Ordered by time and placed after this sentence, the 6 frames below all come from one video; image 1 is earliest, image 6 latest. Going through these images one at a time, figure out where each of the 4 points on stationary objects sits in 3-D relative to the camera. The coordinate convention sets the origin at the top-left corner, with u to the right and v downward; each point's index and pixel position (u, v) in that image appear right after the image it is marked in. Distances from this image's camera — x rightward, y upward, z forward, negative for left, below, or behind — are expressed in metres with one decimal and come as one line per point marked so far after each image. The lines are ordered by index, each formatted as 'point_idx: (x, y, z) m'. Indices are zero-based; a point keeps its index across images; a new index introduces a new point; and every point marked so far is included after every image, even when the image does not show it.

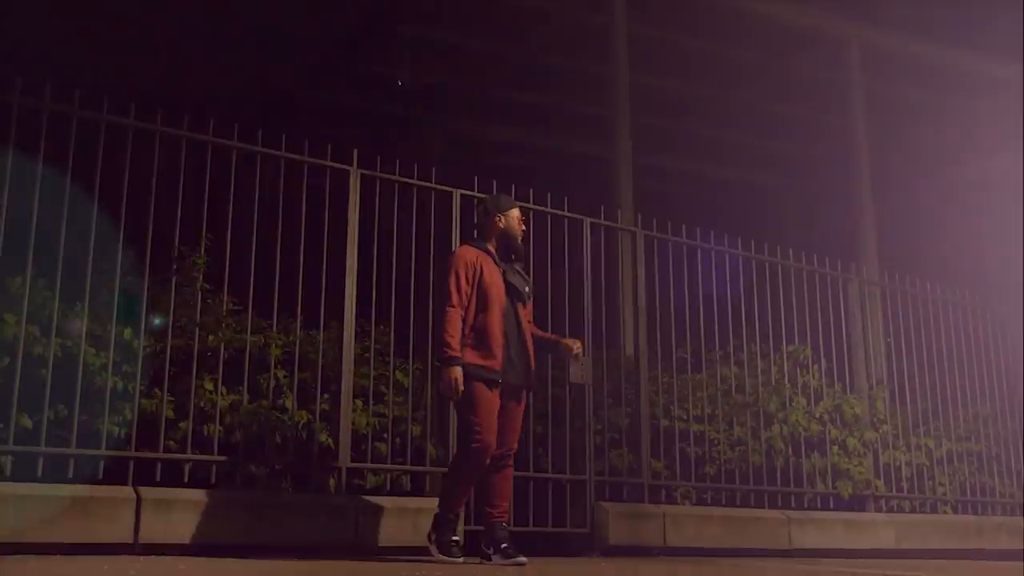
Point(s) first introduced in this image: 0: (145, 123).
0: (-1.9, +0.9, +5.4) m
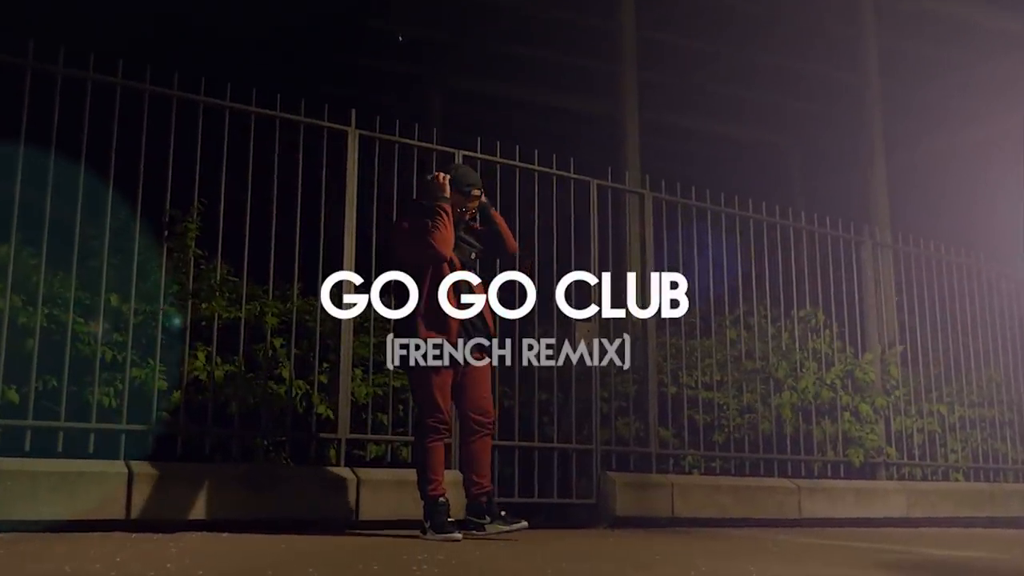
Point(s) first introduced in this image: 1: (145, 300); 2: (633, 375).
0: (-1.9, +1.0, +5.1) m
1: (-1.8, -0.1, +5.0) m
2: (+0.7, -0.6, +6.4) m
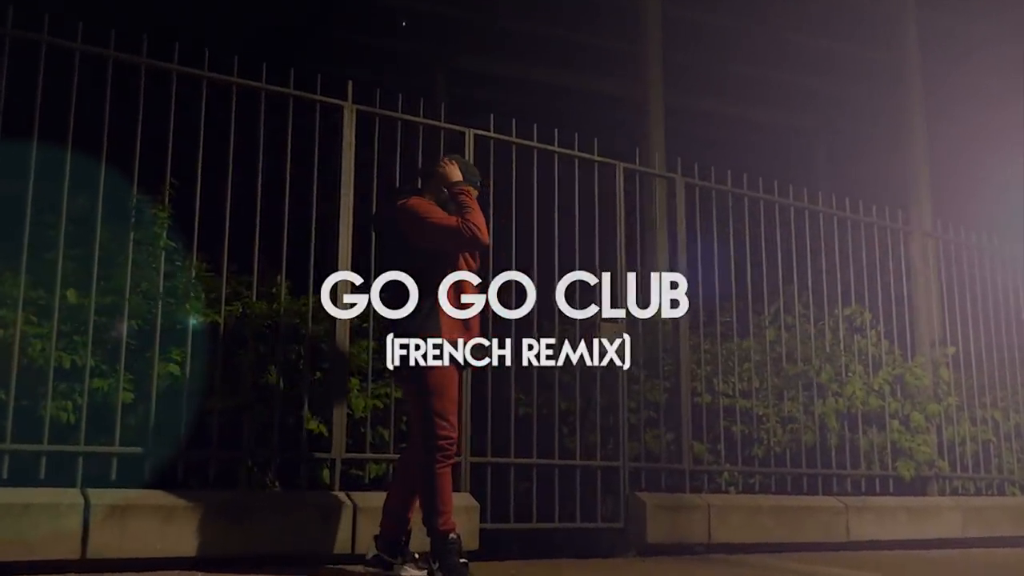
0: (-1.8, +1.0, +4.4) m
1: (-1.7, 0.0, +4.3) m
2: (+0.8, -0.5, +5.7) m
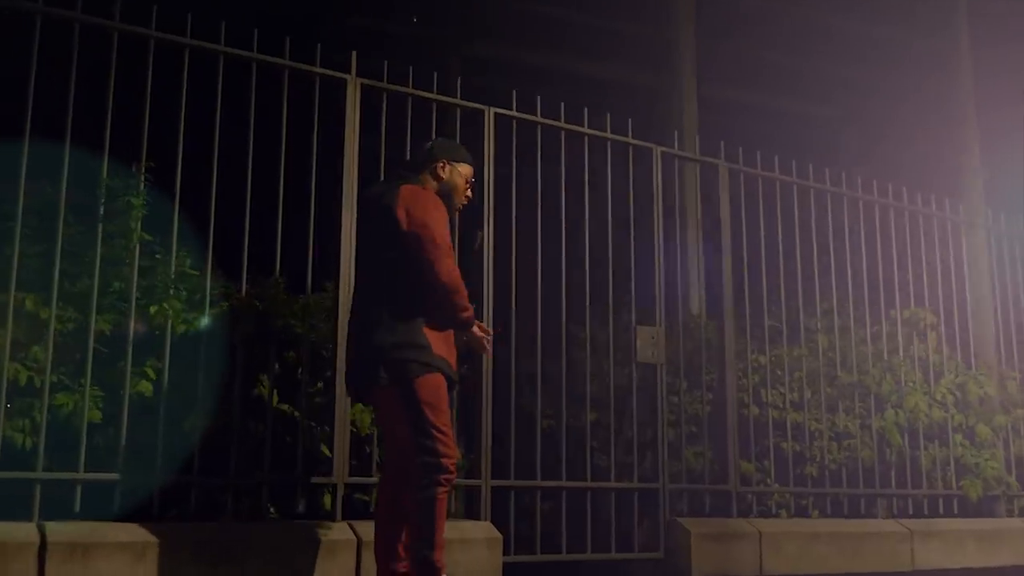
0: (-1.7, +1.0, +3.8) m
1: (-1.6, 0.0, +3.7) m
2: (+0.9, -0.5, +5.1) m
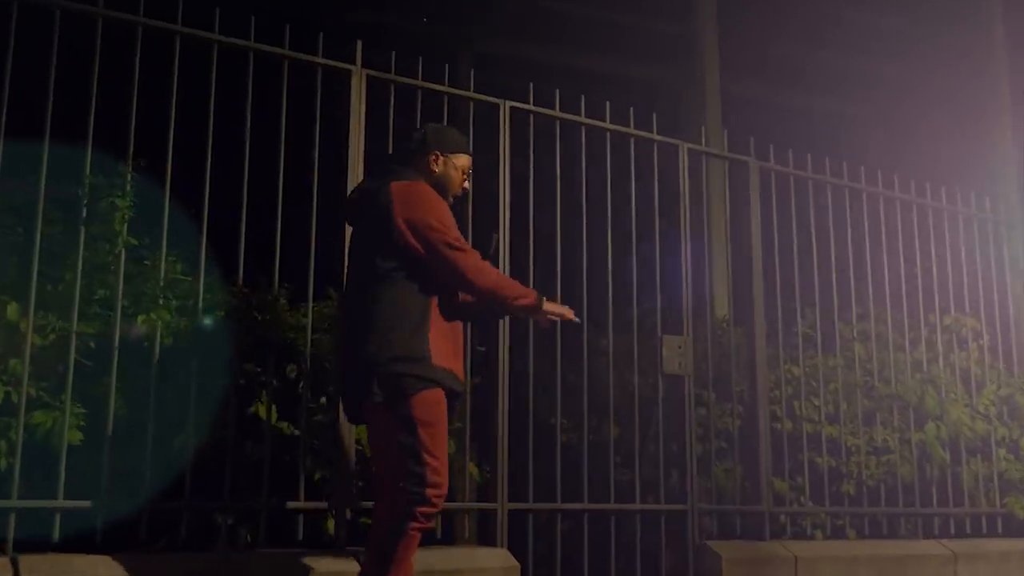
0: (-1.6, +1.0, +3.5) m
1: (-1.5, -0.1, +3.4) m
2: (+1.0, -0.6, +4.8) m
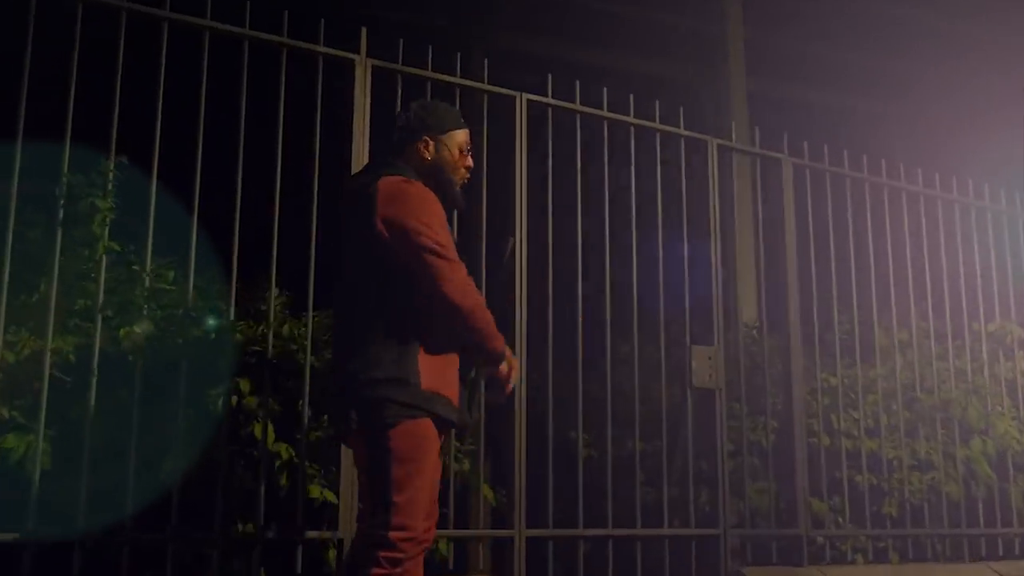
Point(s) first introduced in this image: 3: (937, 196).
0: (-1.6, +1.0, +3.2) m
1: (-1.5, -0.1, +3.1) m
2: (+1.1, -0.6, +4.4) m
3: (+2.1, +0.5, +5.2) m
